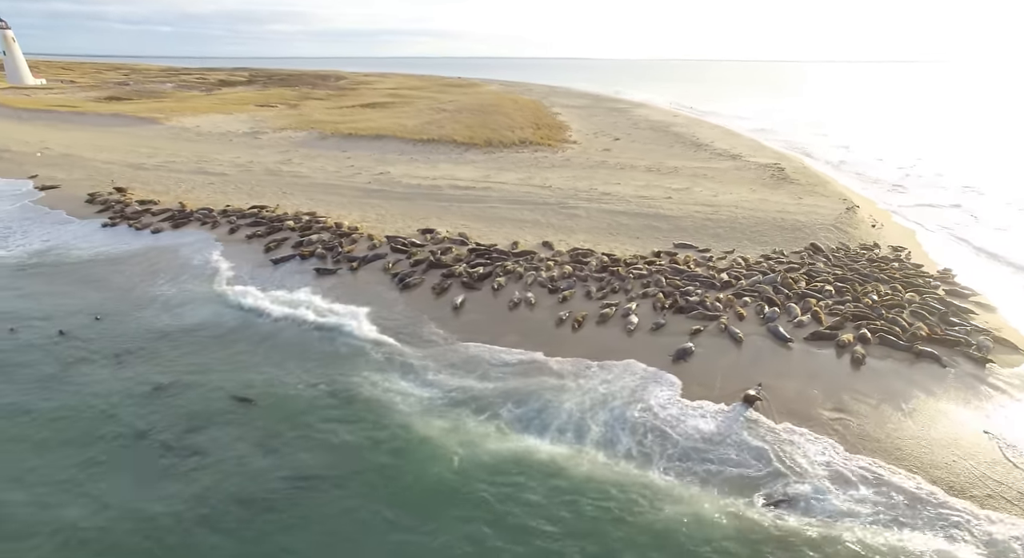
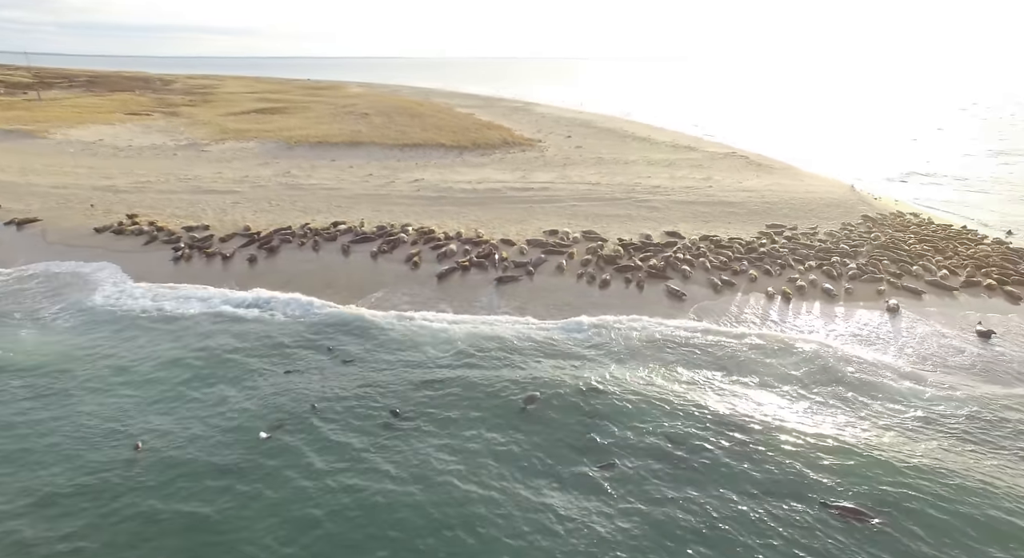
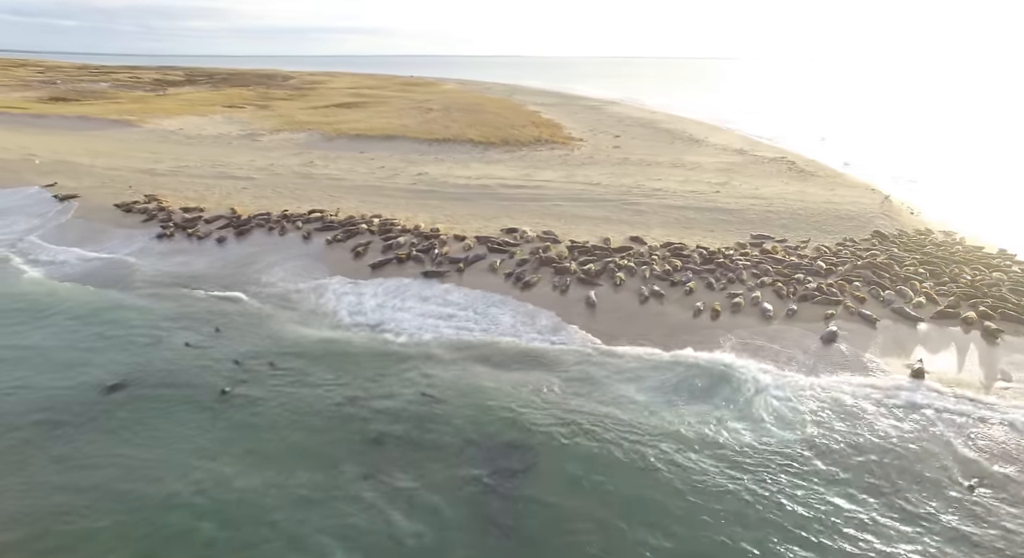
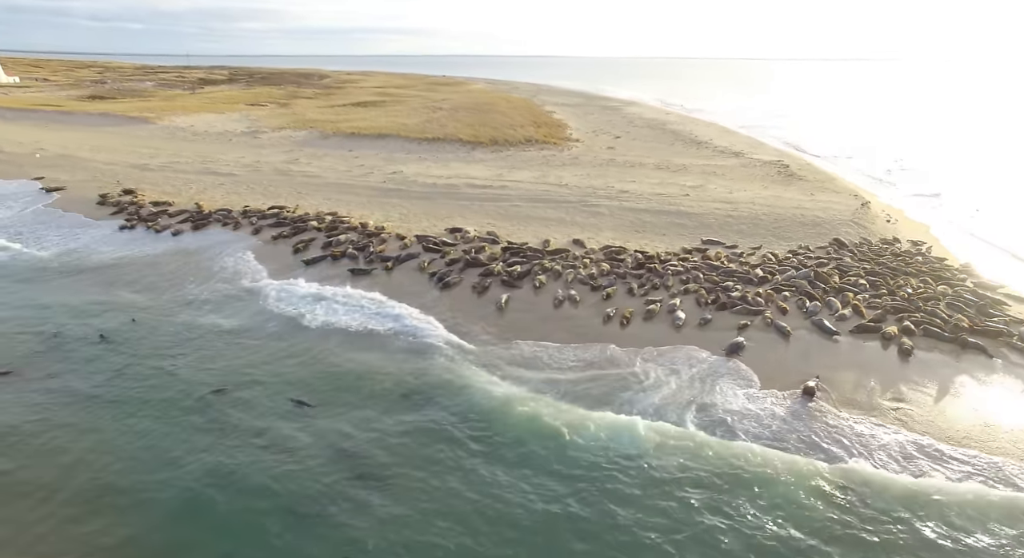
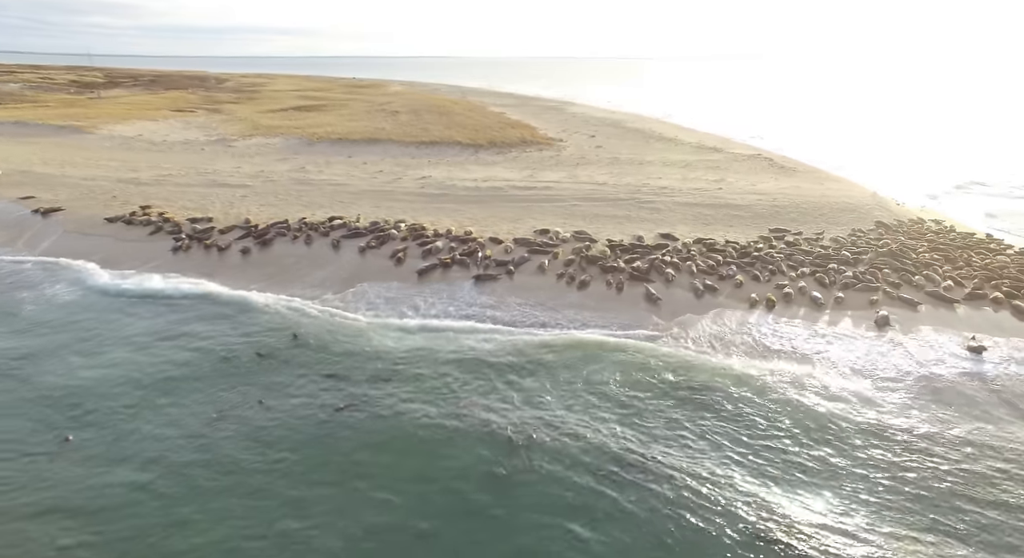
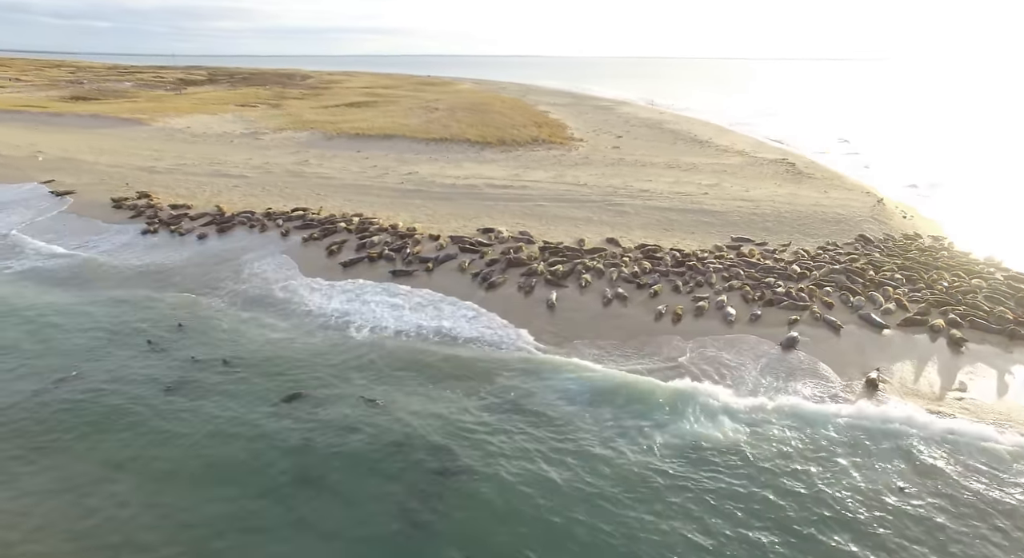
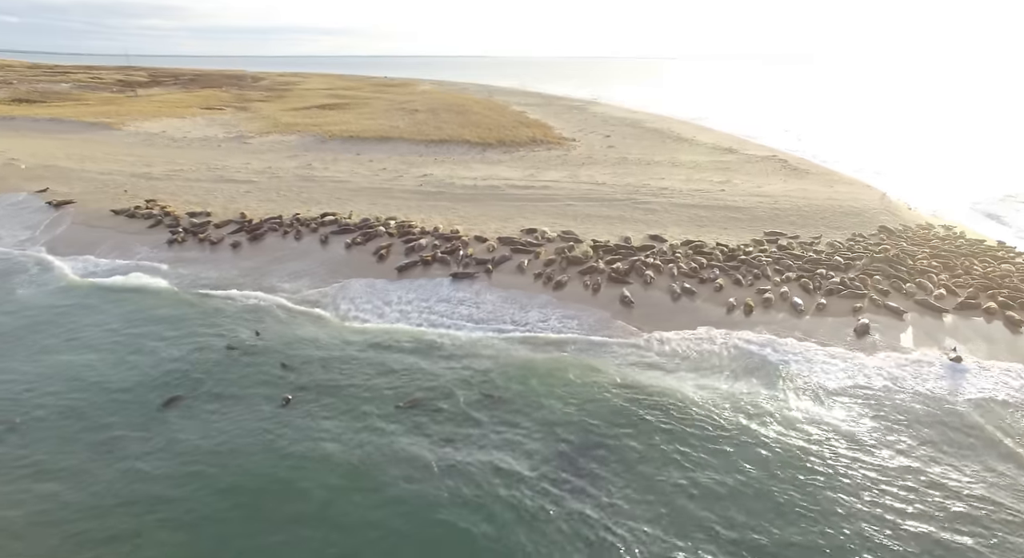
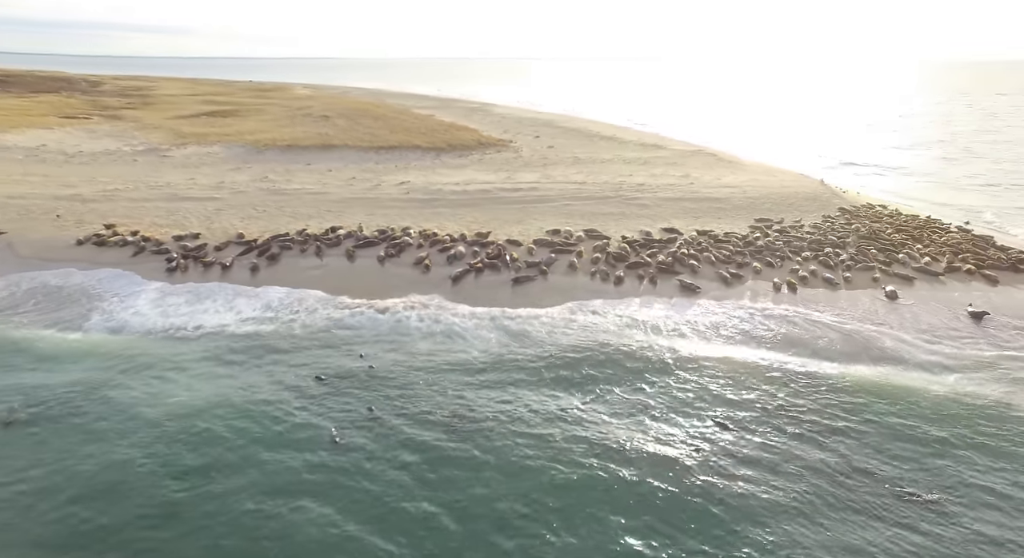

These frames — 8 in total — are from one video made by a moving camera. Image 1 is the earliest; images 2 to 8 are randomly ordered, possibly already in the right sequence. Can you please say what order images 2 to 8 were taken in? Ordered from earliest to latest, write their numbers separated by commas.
4, 6, 3, 7, 5, 2, 8
